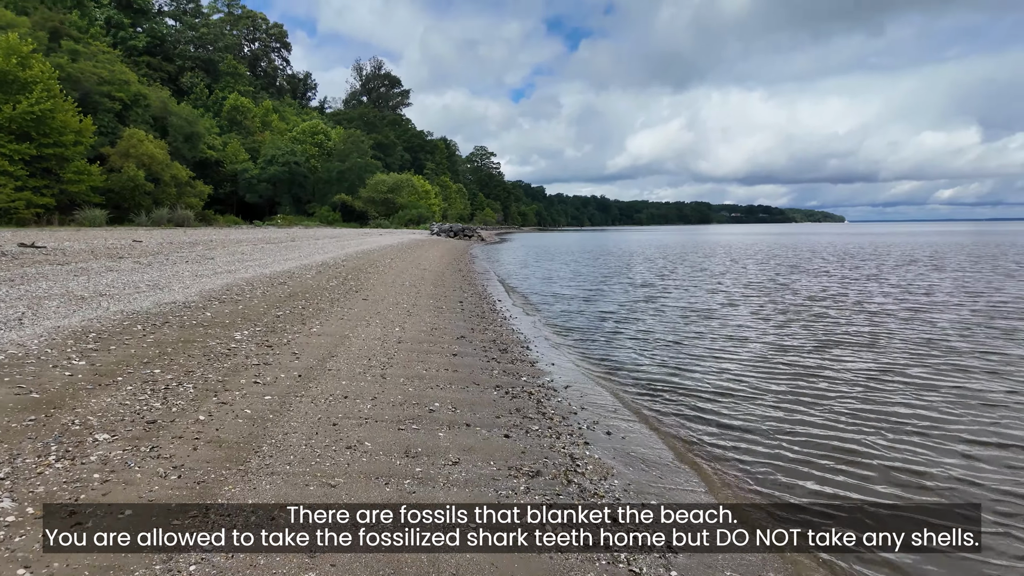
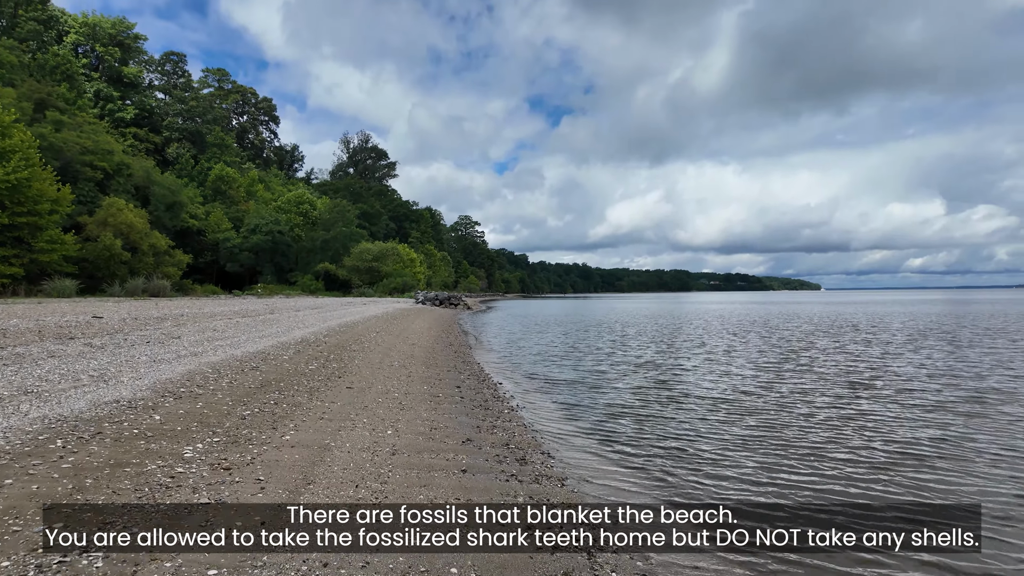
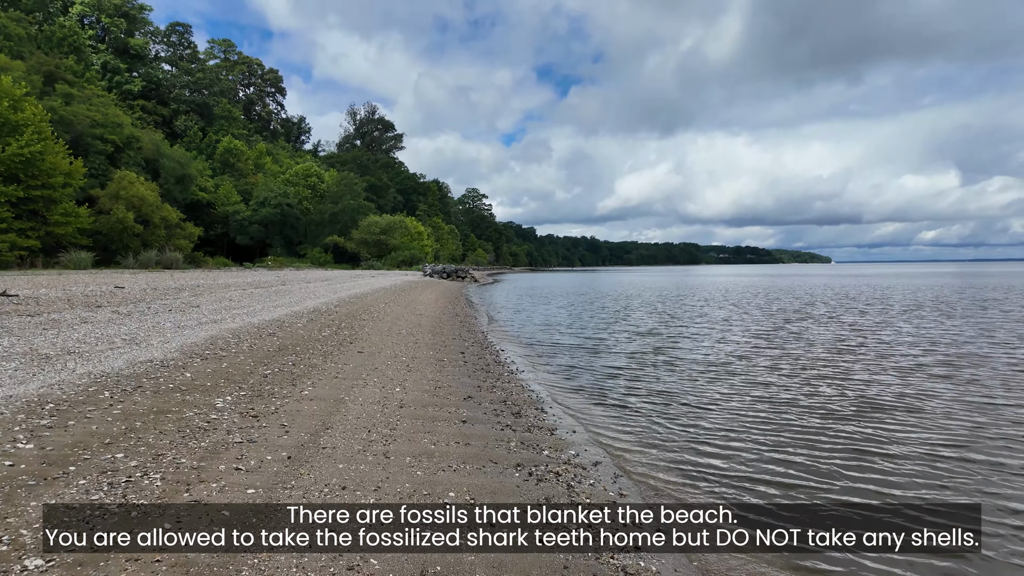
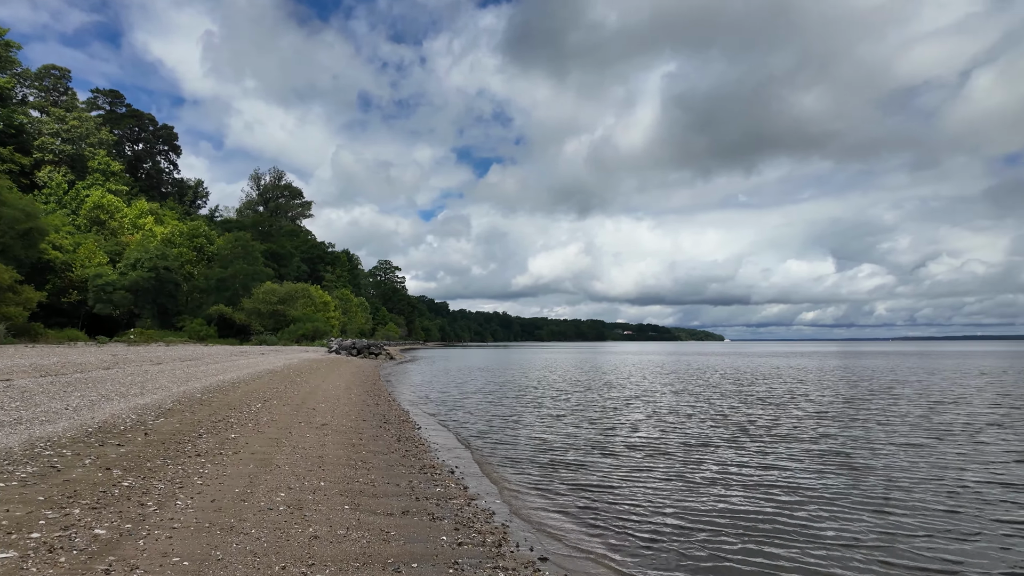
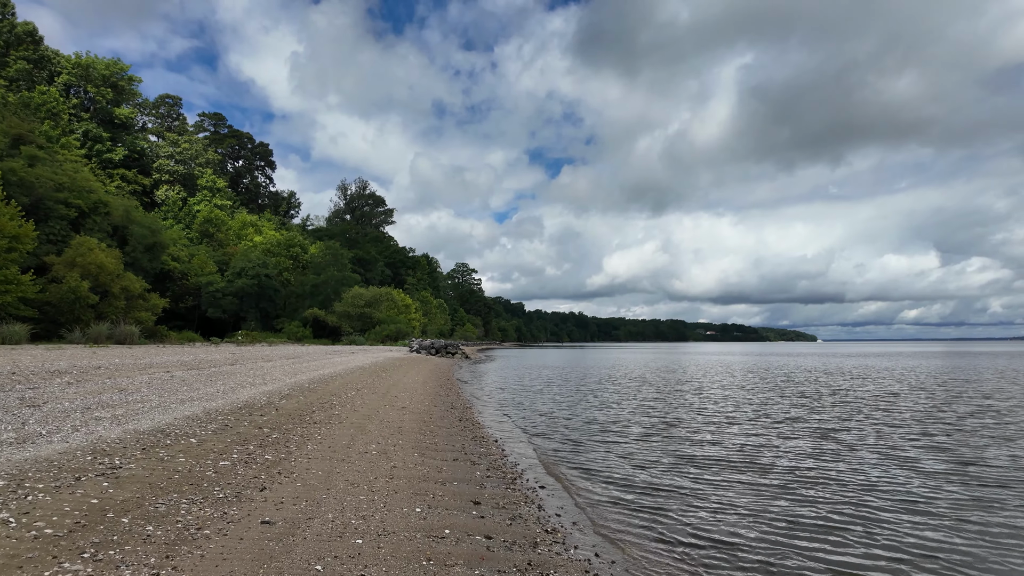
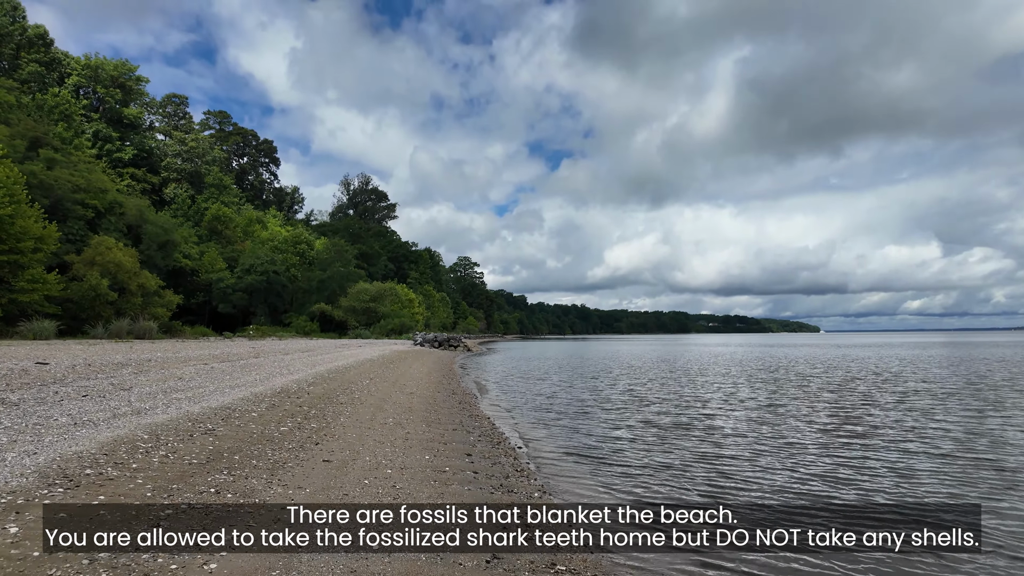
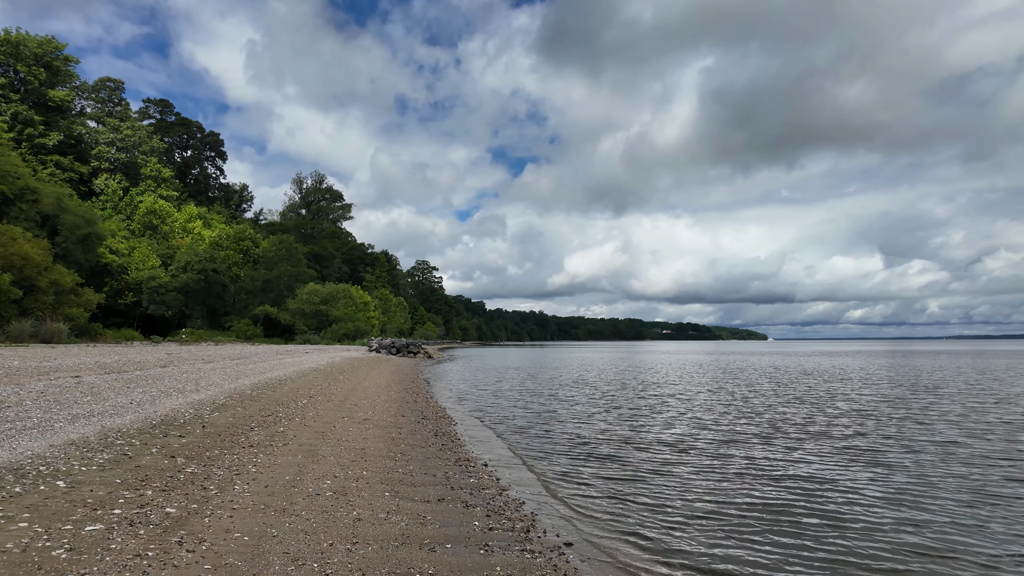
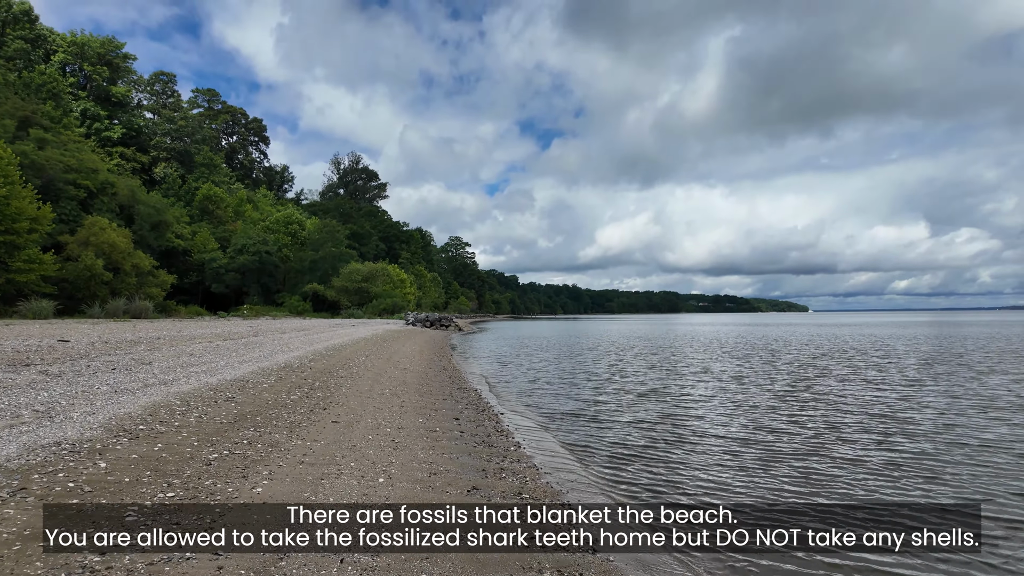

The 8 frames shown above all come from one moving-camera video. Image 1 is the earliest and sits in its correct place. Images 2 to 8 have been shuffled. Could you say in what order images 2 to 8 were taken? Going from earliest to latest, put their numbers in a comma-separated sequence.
3, 2, 8, 6, 5, 7, 4
